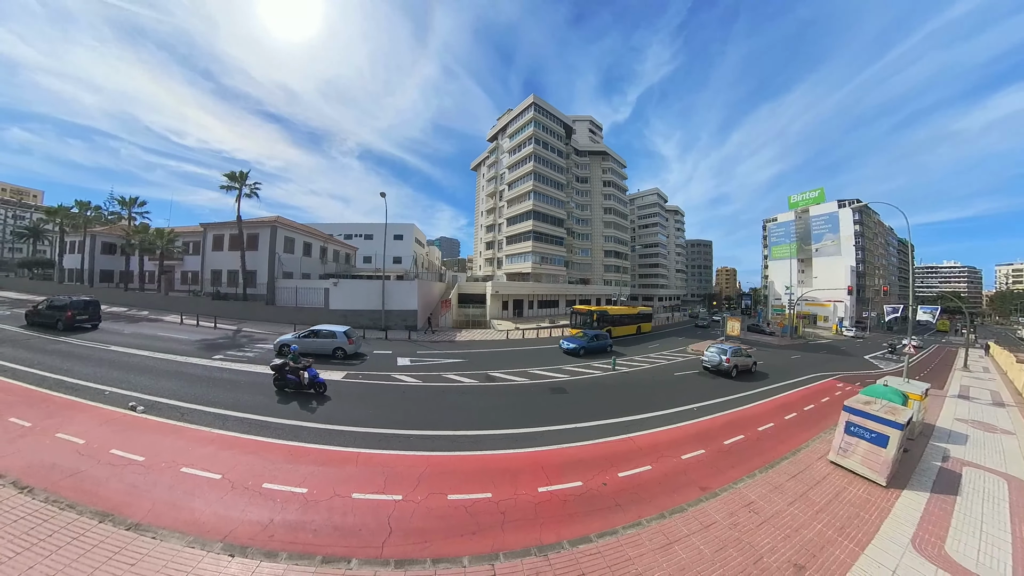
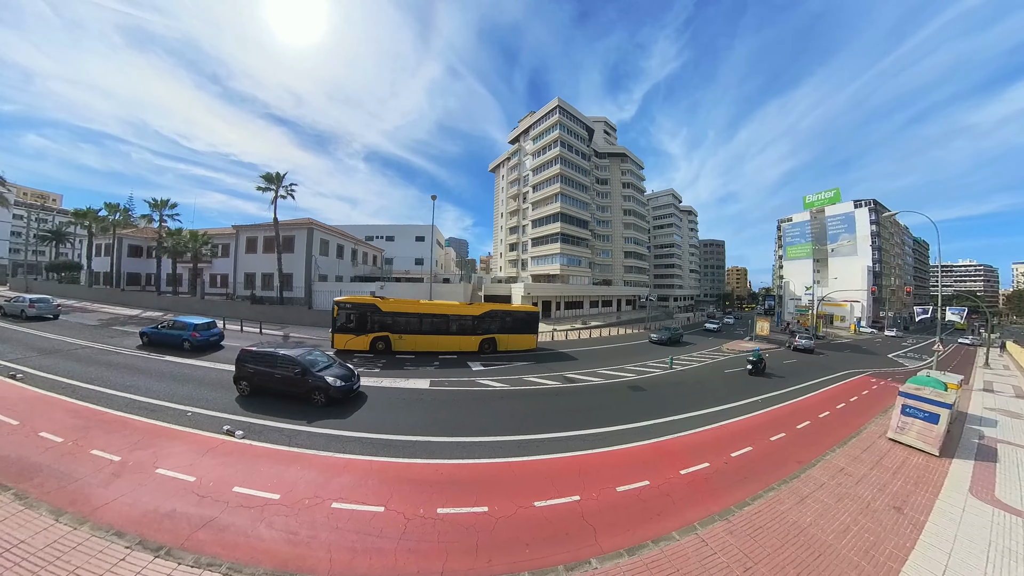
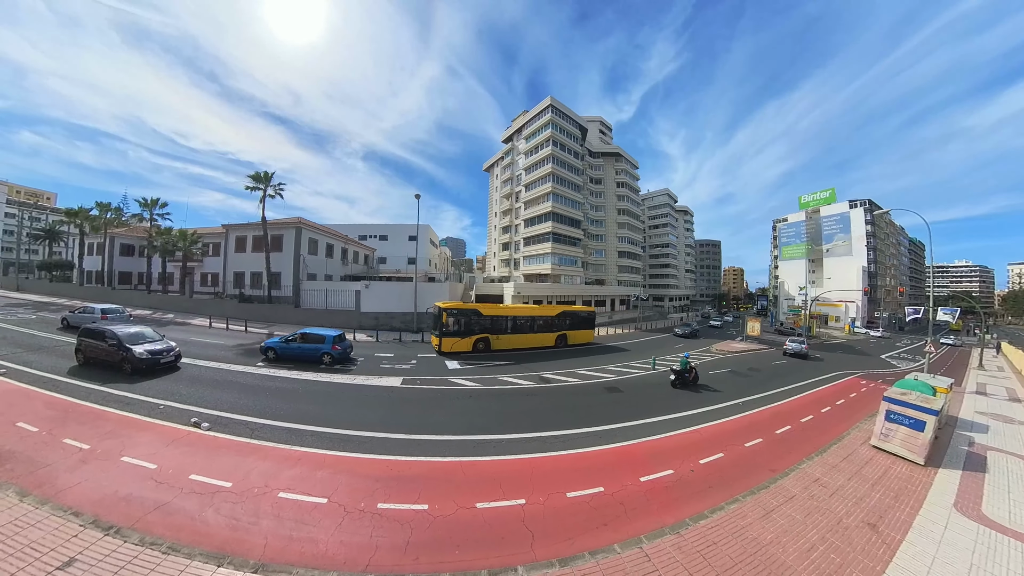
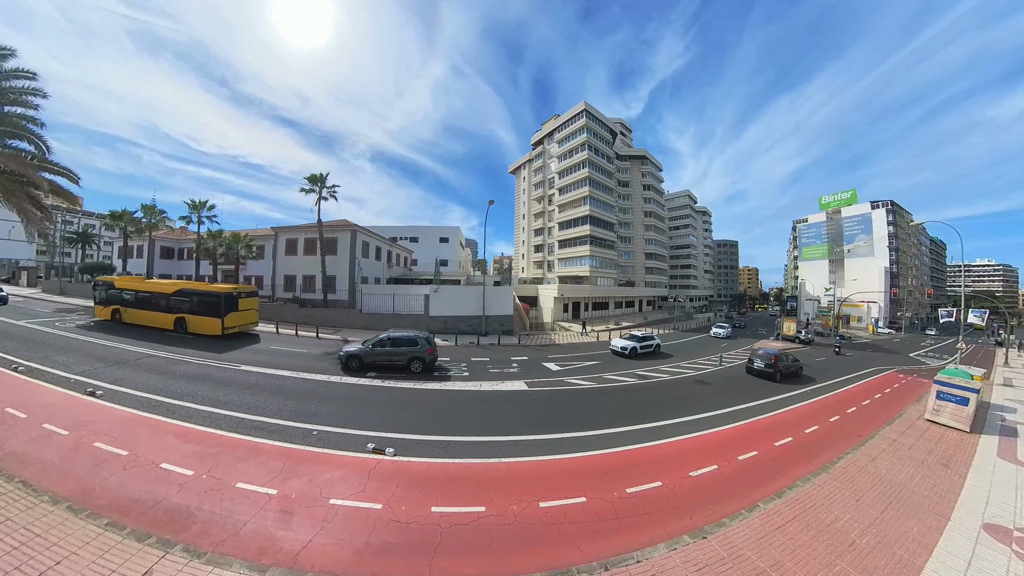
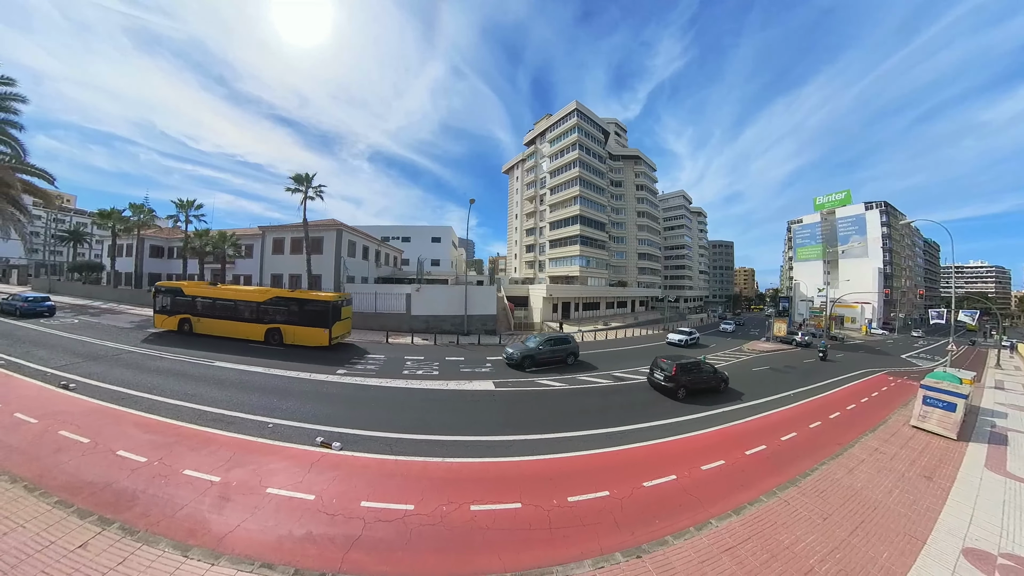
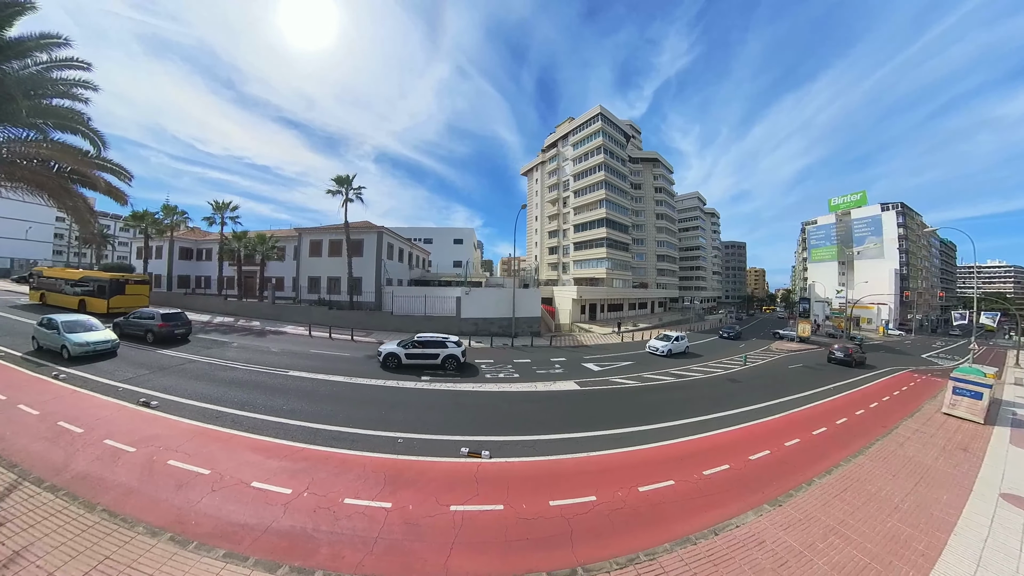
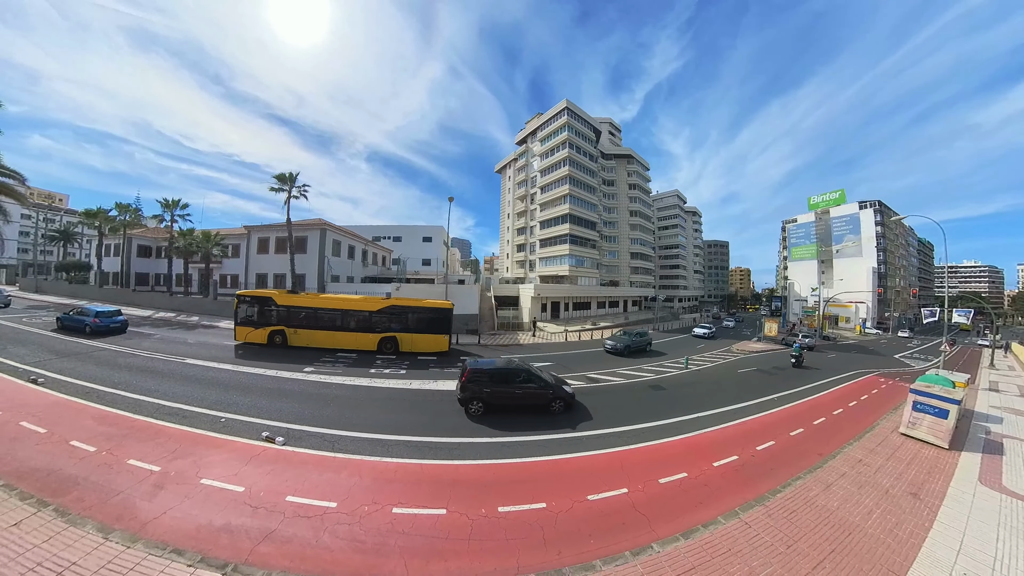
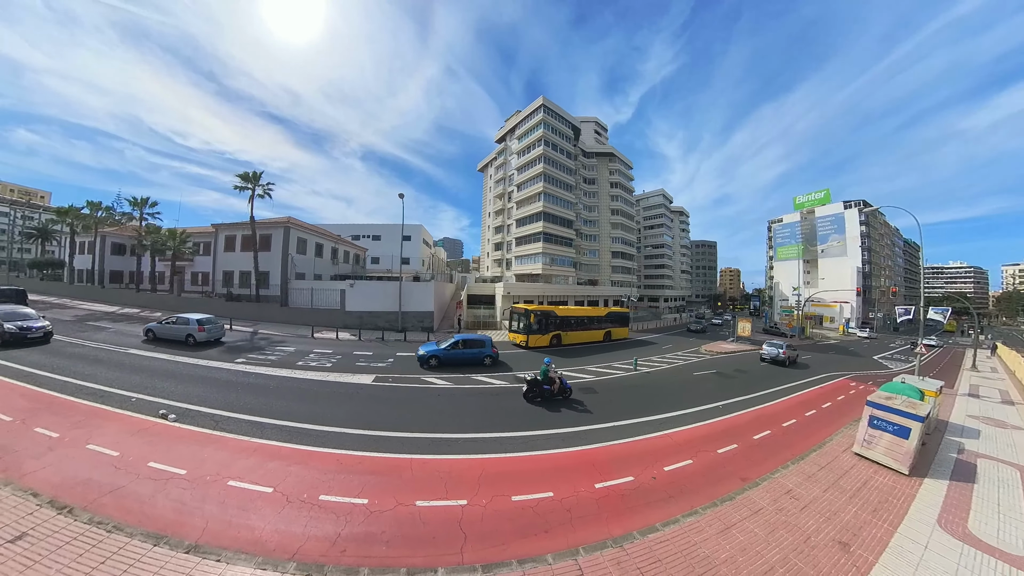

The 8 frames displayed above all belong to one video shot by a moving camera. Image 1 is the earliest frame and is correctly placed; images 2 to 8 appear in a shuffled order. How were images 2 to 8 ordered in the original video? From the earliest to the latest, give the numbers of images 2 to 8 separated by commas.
8, 3, 2, 7, 5, 4, 6
